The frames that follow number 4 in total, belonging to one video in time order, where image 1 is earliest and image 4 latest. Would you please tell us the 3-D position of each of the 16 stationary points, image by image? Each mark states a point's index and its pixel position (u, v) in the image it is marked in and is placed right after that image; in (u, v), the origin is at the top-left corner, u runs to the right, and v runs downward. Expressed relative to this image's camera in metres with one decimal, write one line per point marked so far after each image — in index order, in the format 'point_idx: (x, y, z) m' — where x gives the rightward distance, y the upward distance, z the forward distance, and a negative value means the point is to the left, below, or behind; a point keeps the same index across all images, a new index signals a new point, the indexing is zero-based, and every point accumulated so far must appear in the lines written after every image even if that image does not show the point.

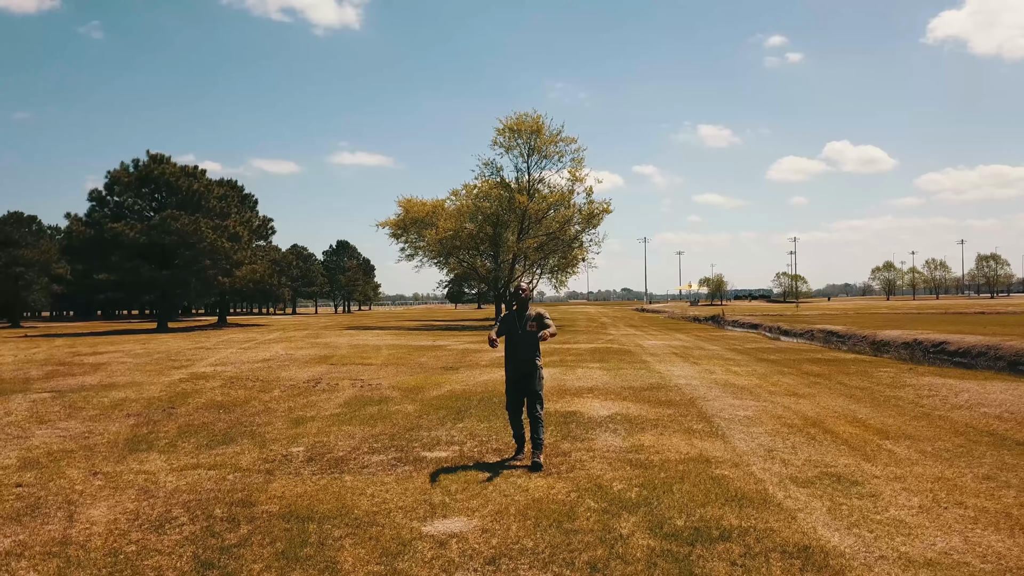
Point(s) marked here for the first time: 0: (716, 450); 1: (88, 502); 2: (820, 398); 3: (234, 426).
0: (+2.8, -2.2, +8.5) m
1: (-4.8, -2.4, +7.0) m
2: (+6.7, -2.4, +13.3) m
3: (-5.0, -2.5, +11.1) m
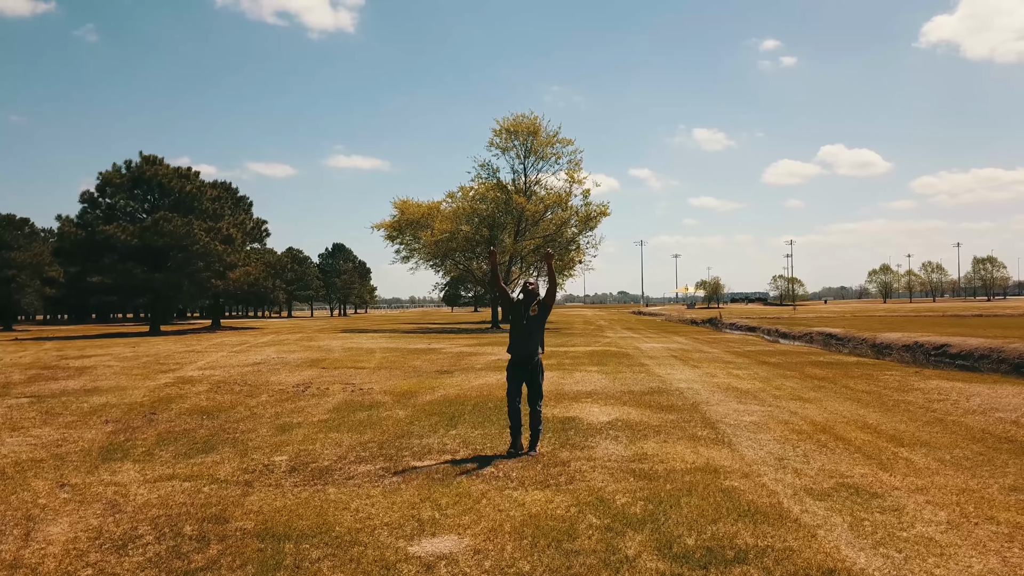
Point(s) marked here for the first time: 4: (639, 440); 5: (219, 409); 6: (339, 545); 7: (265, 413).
0: (+2.8, -2.2, +8.0) m
1: (-4.9, -2.4, +6.4) m
2: (+6.6, -2.4, +12.9) m
3: (-5.1, -2.5, +10.5) m
4: (+1.9, -2.2, +9.0) m
5: (-6.2, -2.5, +13.0) m
6: (-1.5, -2.3, +5.4) m
7: (-5.0, -2.5, +12.4) m
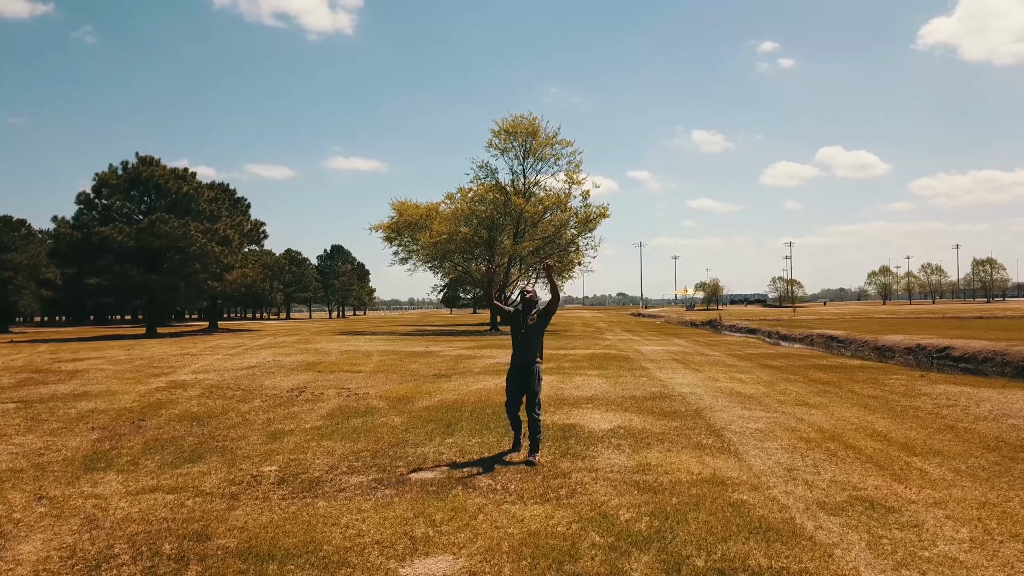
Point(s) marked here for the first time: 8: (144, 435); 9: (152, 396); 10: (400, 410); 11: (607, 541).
0: (+2.7, -2.3, +7.7) m
1: (-4.9, -2.4, +6.1) m
2: (+6.6, -2.5, +12.6) m
3: (-5.1, -2.5, +10.2) m
4: (+1.8, -2.3, +8.7) m
5: (-6.2, -2.6, +12.6) m
6: (-1.5, -2.3, +5.1) m
7: (-5.0, -2.6, +12.0) m
8: (-6.4, -2.6, +10.7) m
9: (-8.8, -2.7, +15.0) m
10: (-2.3, -2.5, +12.6) m
11: (+0.8, -2.2, +5.4) m
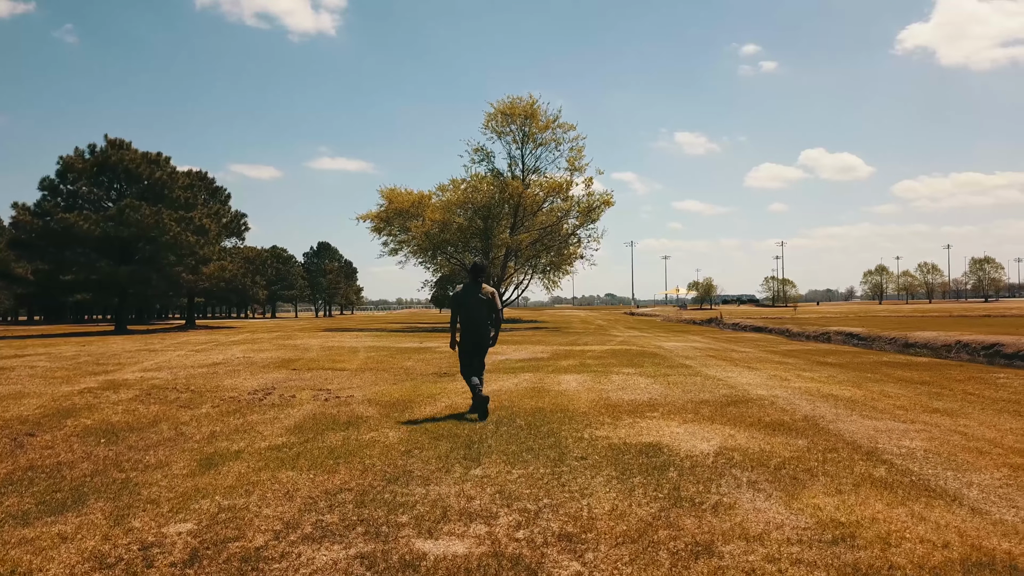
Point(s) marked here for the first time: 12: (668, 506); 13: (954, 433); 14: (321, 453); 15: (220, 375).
0: (+3.4, -1.8, +4.4) m
1: (-4.2, -1.9, +2.7) m
2: (+7.1, -2.0, +9.3) m
3: (-4.5, -2.0, +6.7) m
4: (+2.5, -1.8, +5.4) m
5: (-5.6, -2.1, +9.2) m
6: (-0.8, -1.8, +1.7) m
7: (-4.4, -2.0, +8.6) m
8: (-5.8, -2.0, +7.2) m
9: (-8.3, -2.1, +11.5) m
10: (-1.7, -2.0, +9.2) m
11: (+1.5, -1.7, +2.0) m
12: (+1.2, -1.7, +4.9) m
13: (+5.8, -1.9, +8.2) m
14: (-2.2, -1.9, +7.1) m
15: (-7.4, -2.2, +15.6) m
